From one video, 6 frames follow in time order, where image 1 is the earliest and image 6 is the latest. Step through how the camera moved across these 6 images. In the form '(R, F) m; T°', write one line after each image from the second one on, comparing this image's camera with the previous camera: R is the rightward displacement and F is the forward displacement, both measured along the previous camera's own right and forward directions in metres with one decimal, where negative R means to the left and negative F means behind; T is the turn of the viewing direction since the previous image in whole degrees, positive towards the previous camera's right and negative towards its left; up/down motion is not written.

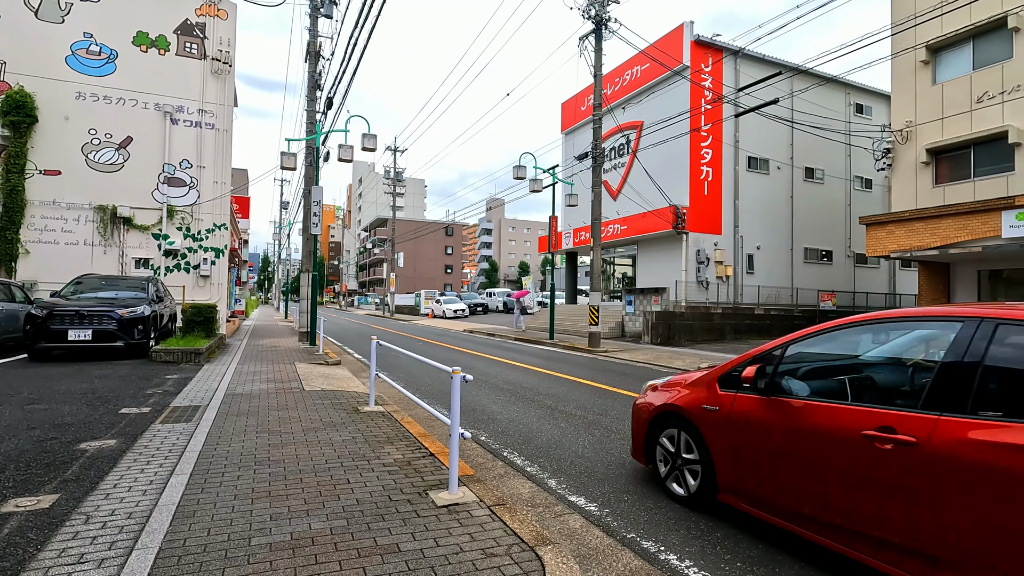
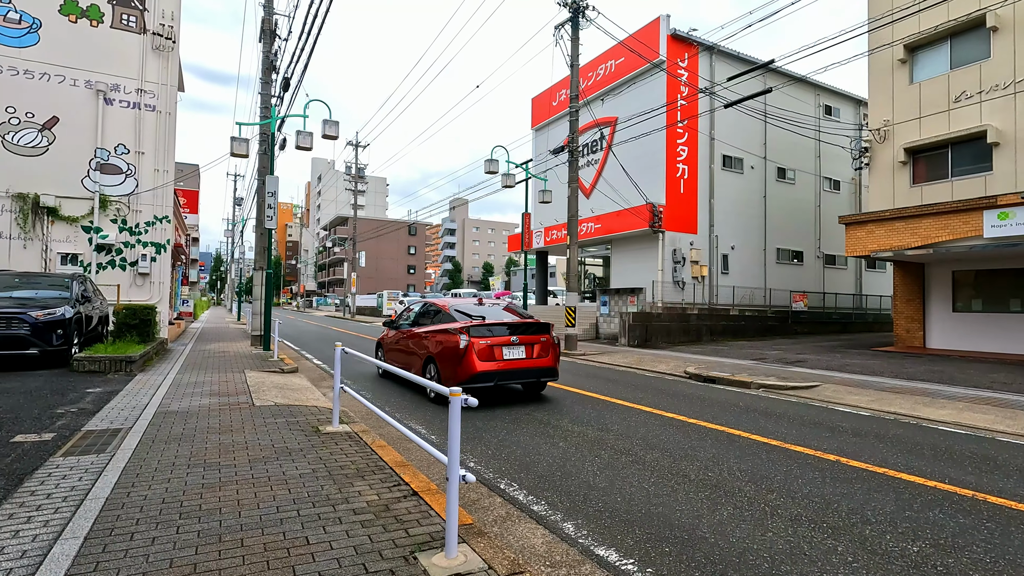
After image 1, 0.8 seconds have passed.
(-0.3, +0.9) m; +4°
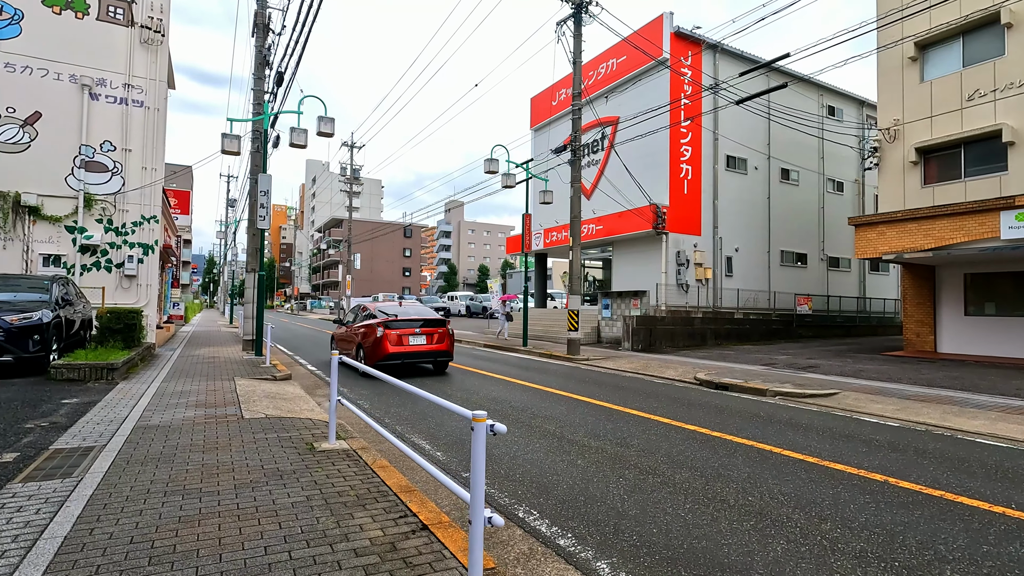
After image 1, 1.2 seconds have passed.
(-0.2, +0.5) m; +1°
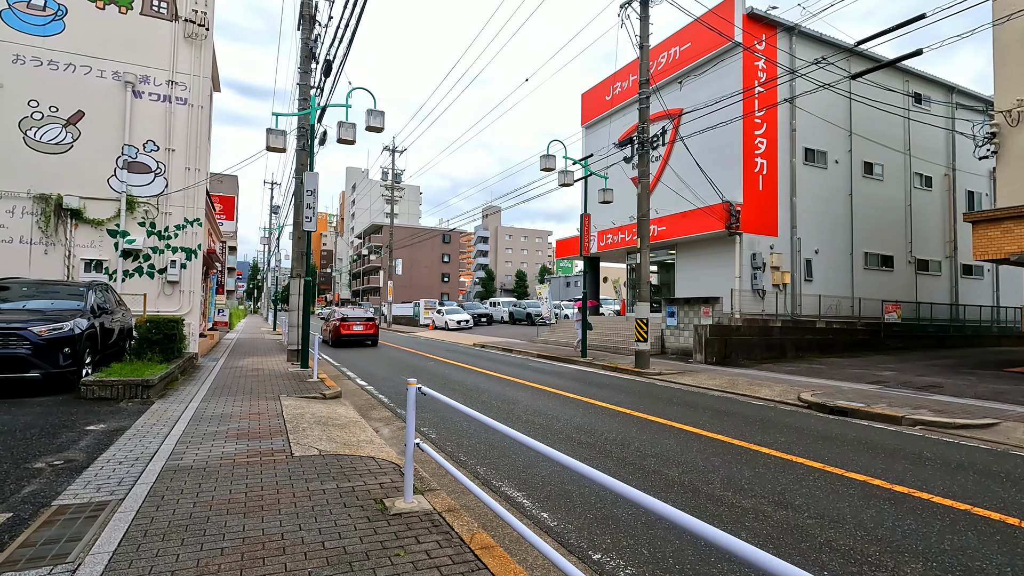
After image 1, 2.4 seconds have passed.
(-0.7, +1.3) m; -4°
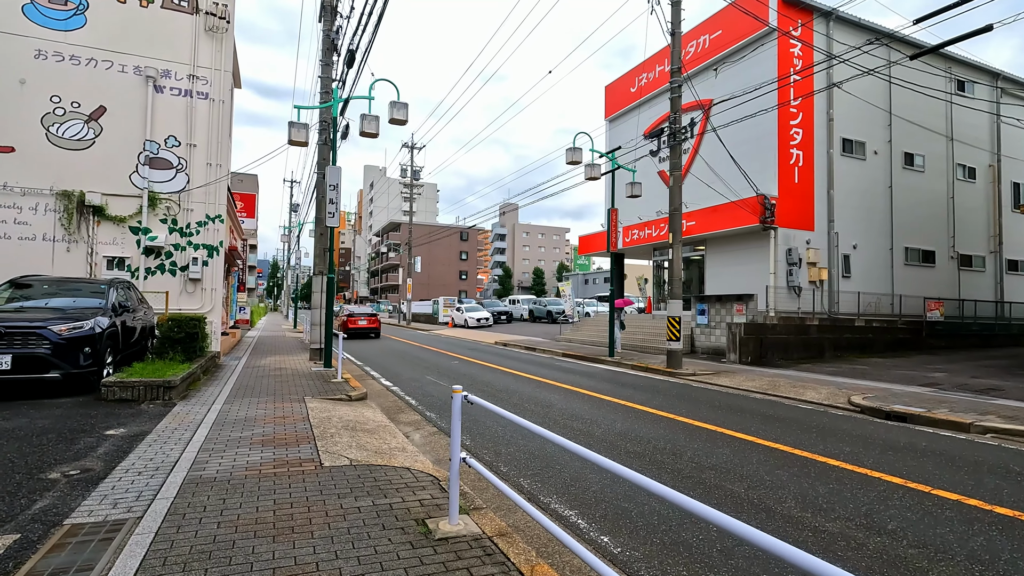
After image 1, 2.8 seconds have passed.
(-0.3, +0.4) m; -2°
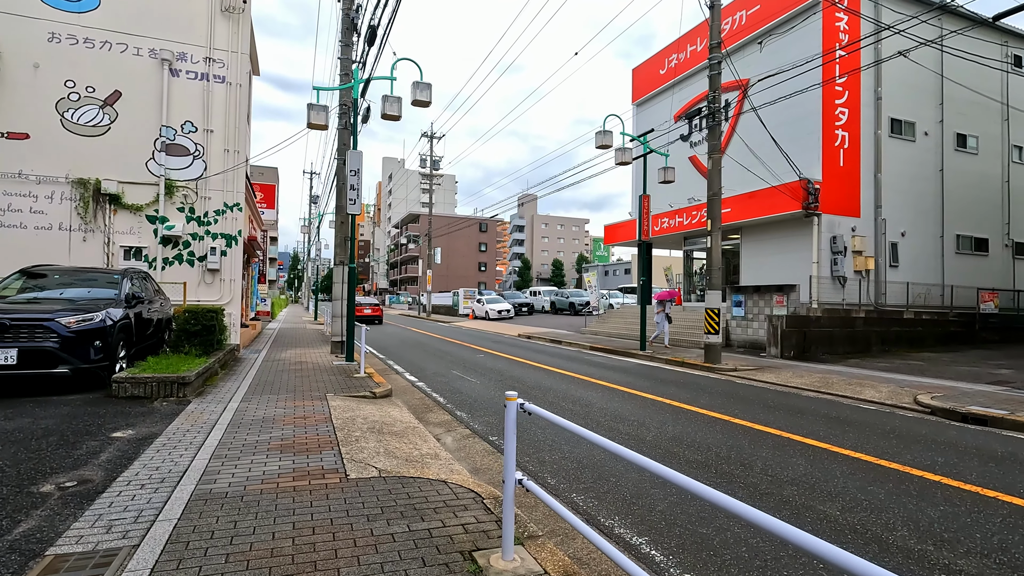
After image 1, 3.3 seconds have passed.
(-0.3, +0.6) m; -2°
